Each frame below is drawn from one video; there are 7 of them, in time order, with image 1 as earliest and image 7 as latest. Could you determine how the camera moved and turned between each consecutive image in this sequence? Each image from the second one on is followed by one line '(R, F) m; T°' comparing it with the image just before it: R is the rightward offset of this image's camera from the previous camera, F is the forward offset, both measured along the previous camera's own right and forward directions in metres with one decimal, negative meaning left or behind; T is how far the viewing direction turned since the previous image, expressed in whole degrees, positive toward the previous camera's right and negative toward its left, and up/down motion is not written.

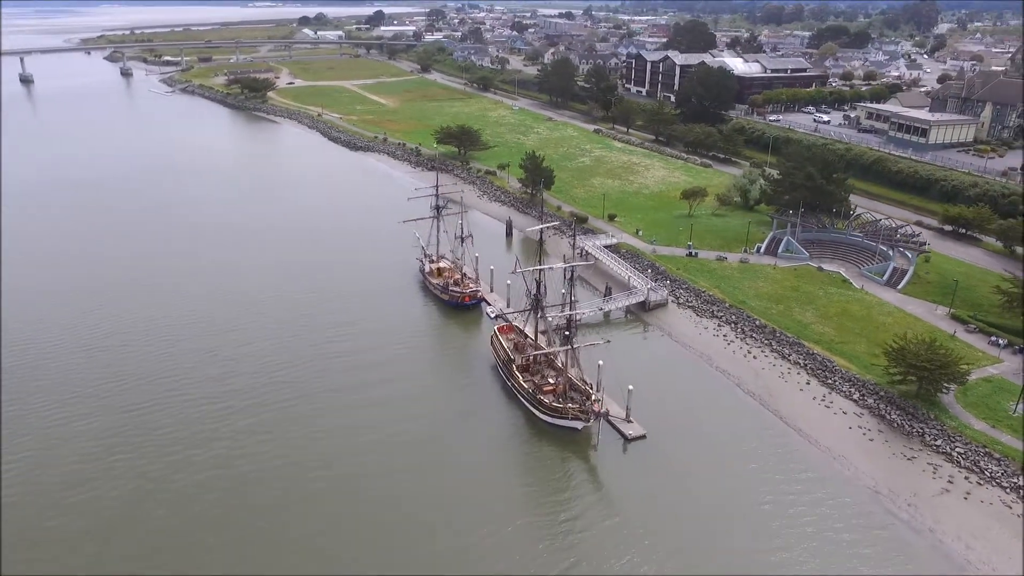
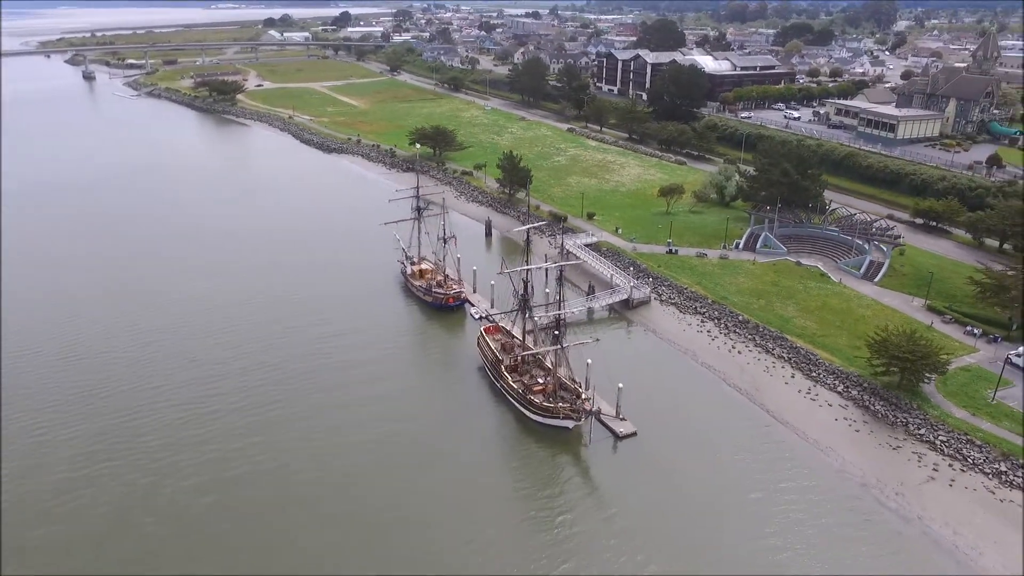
(-0.4, +0.1) m; +2°
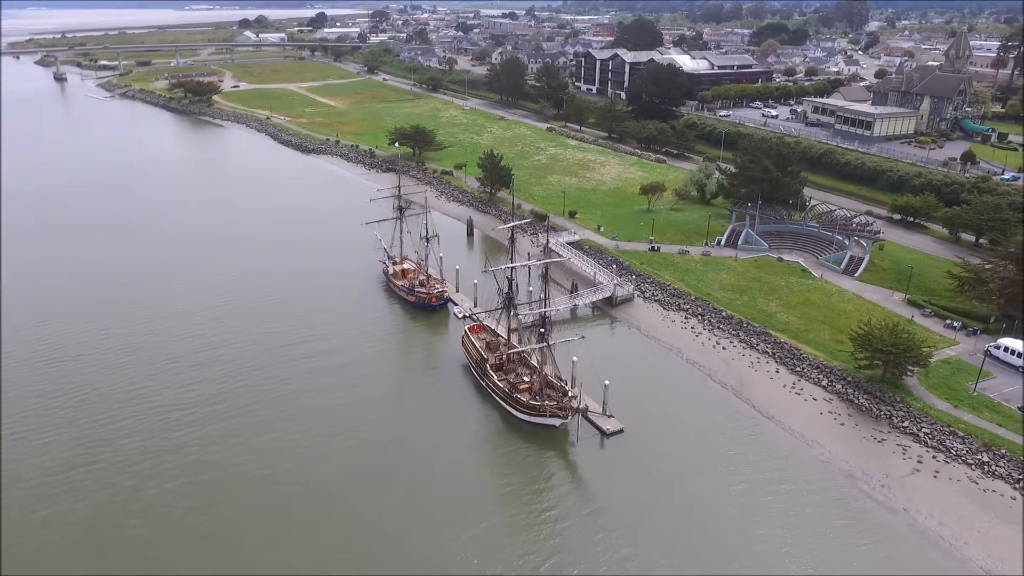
(-0.1, +0.2) m; +2°
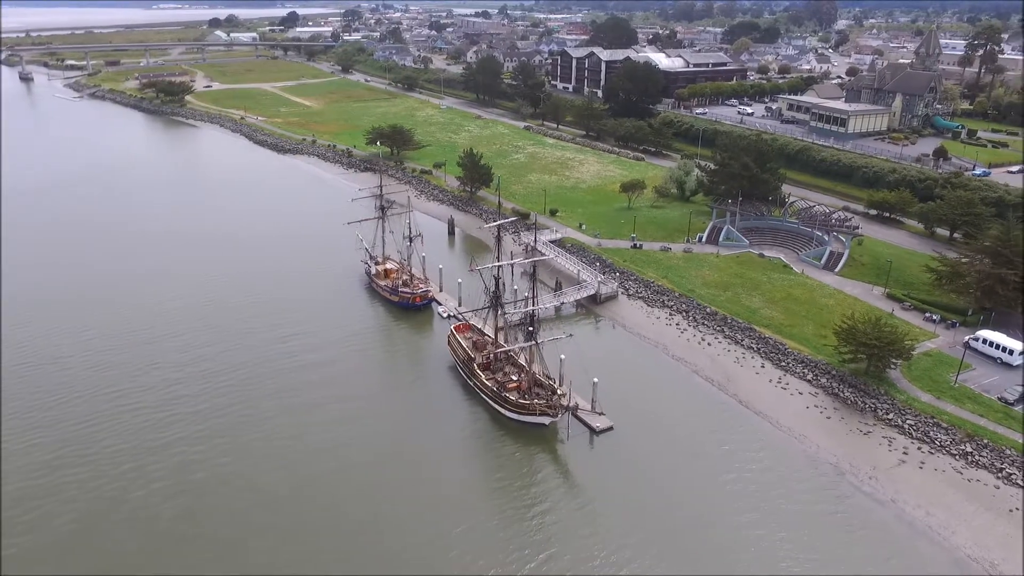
(-0.3, +0.1) m; +2°
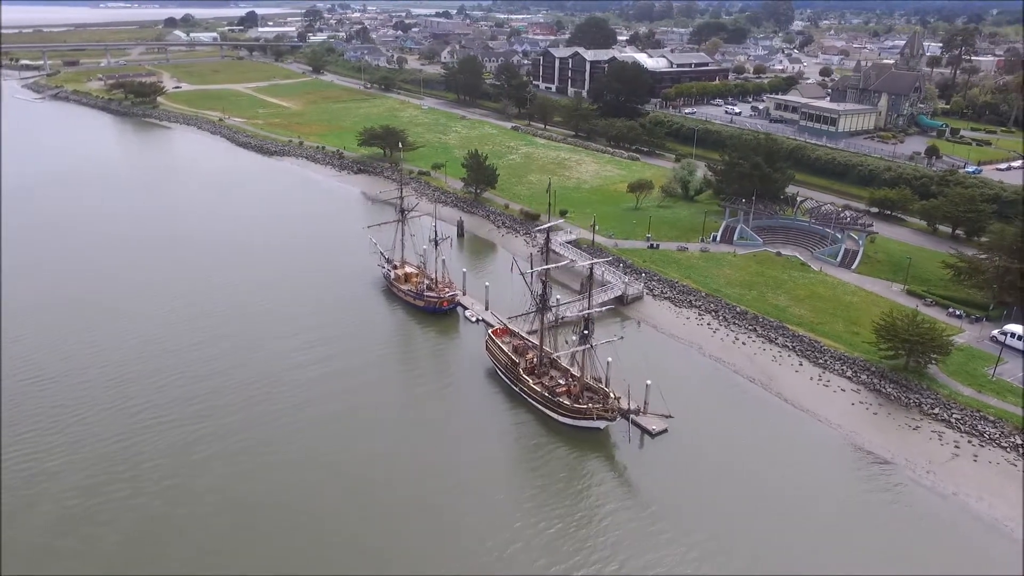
(-2.2, +0.1) m; +2°
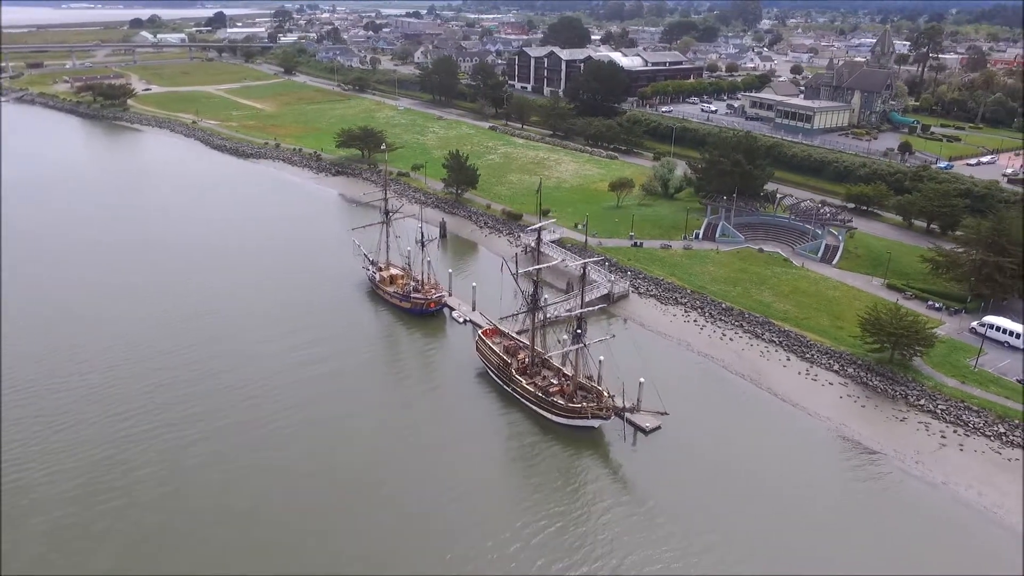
(-0.4, +0.1) m; +2°
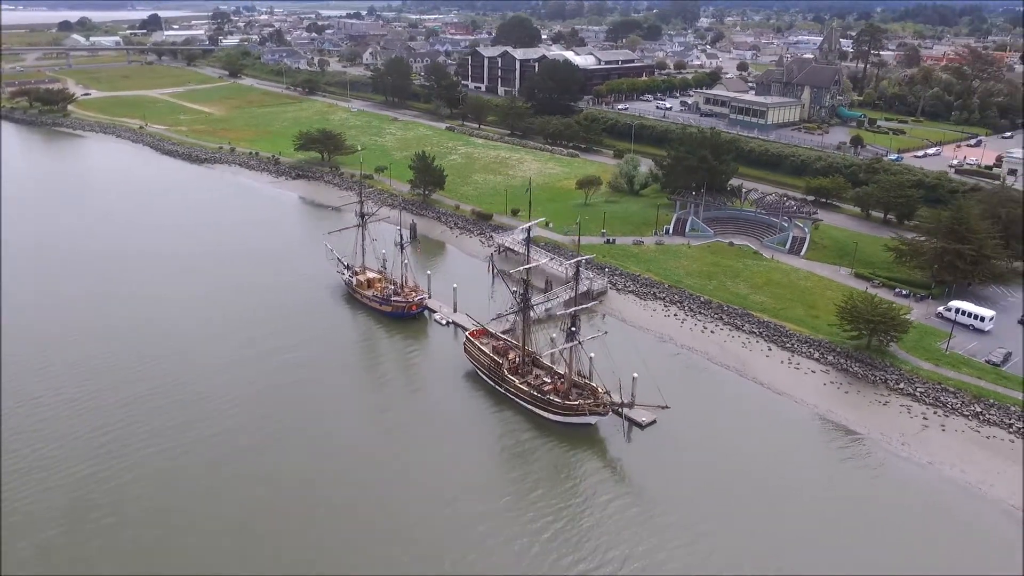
(-1.0, +0.1) m; +4°
